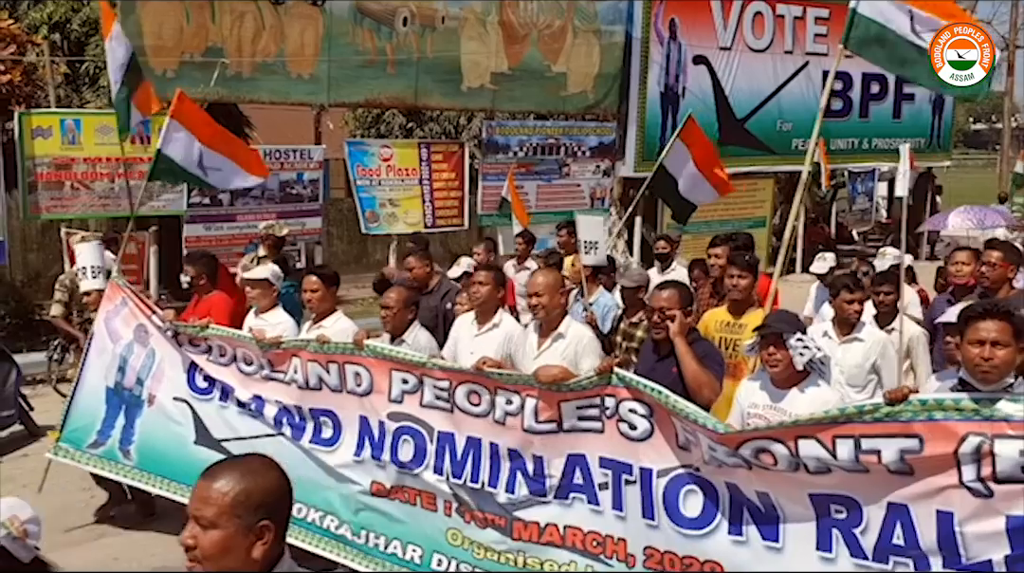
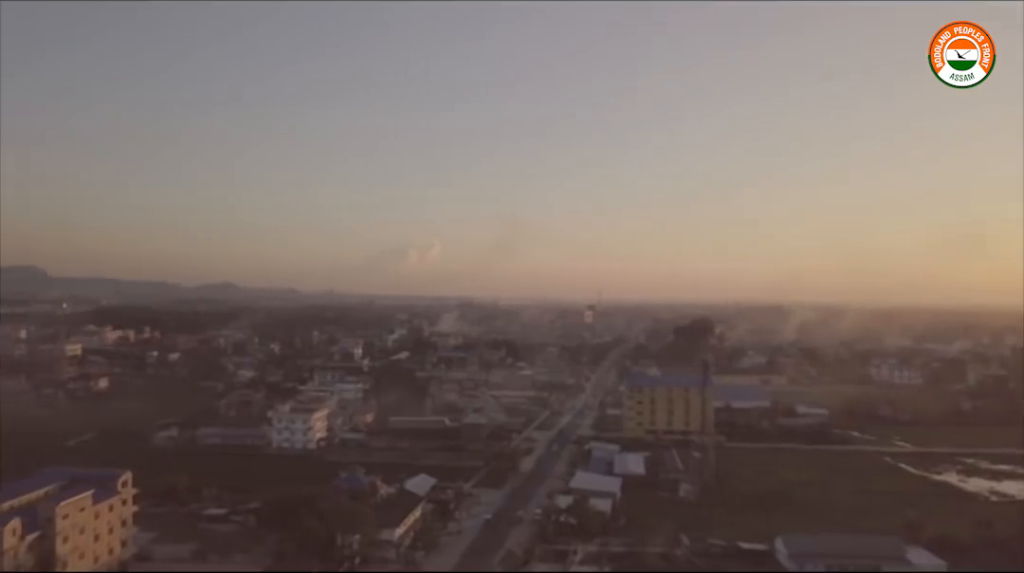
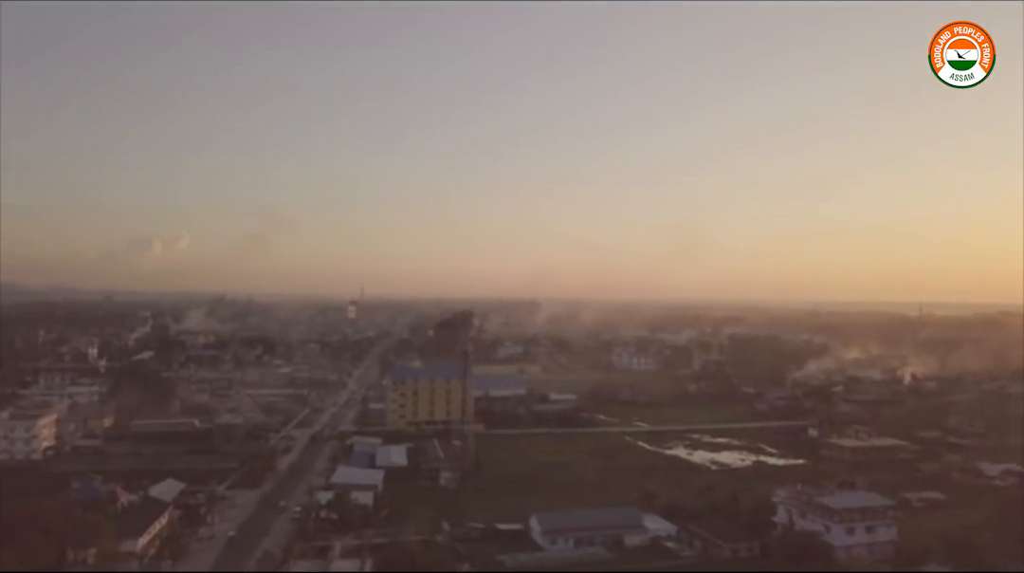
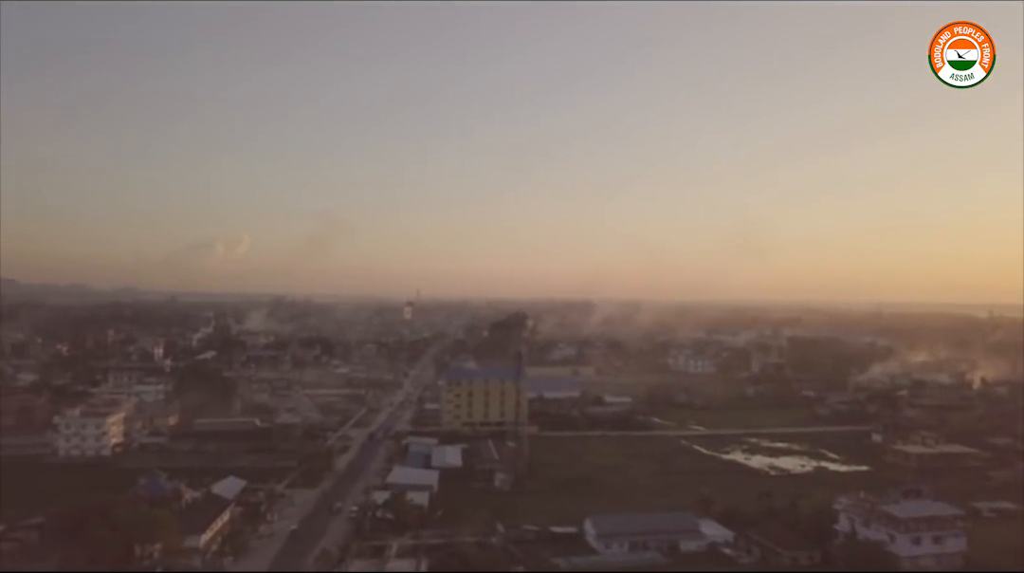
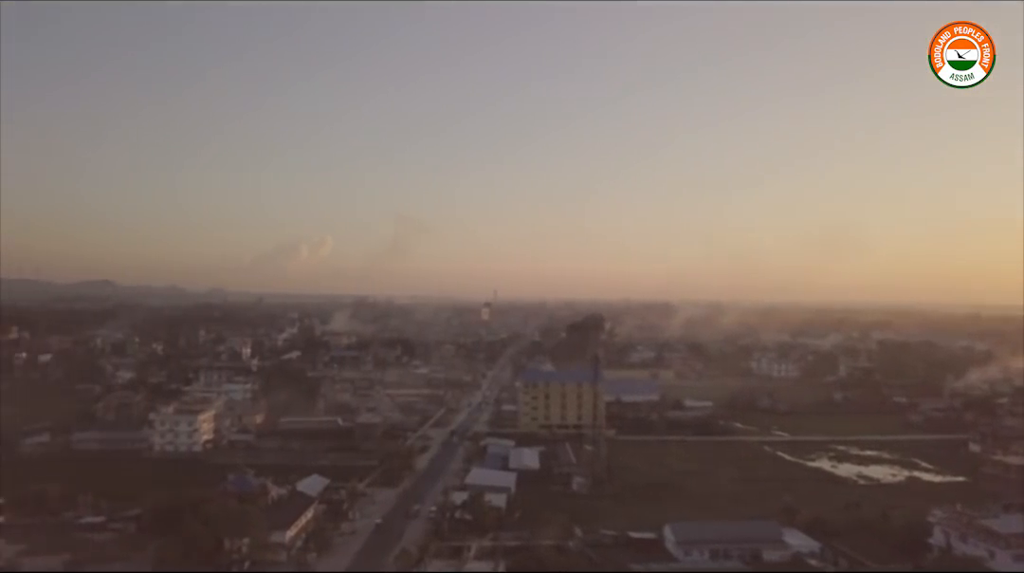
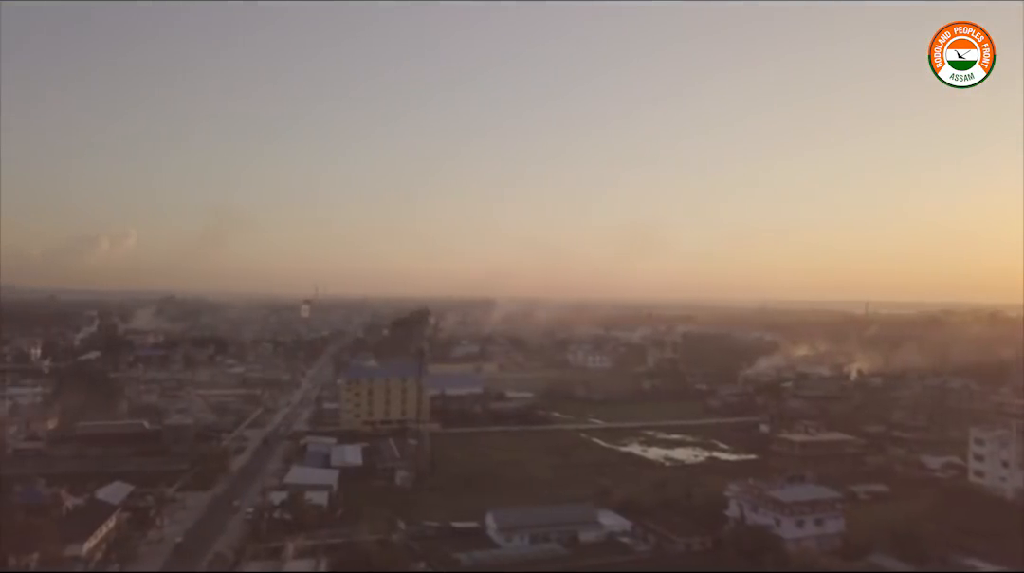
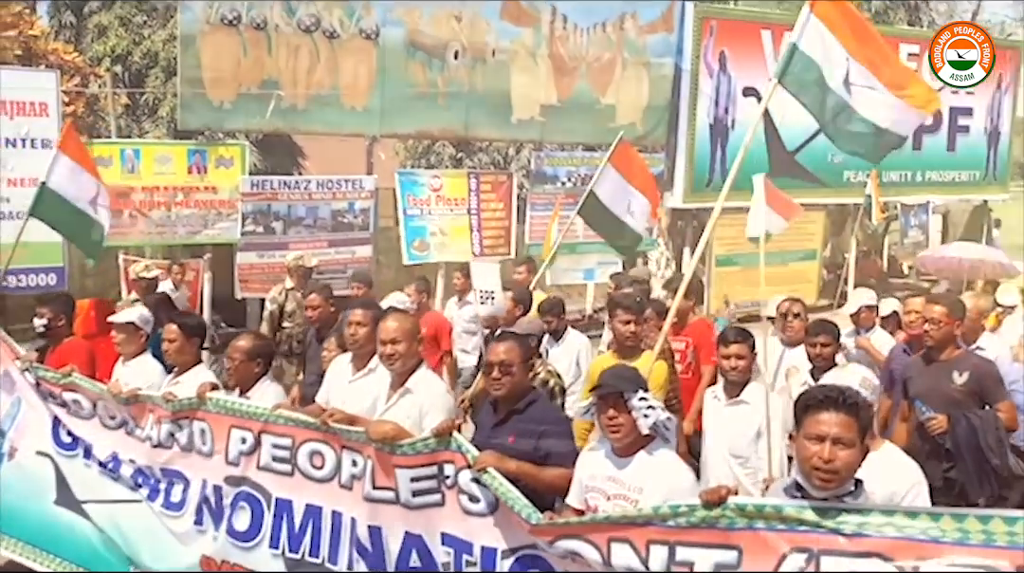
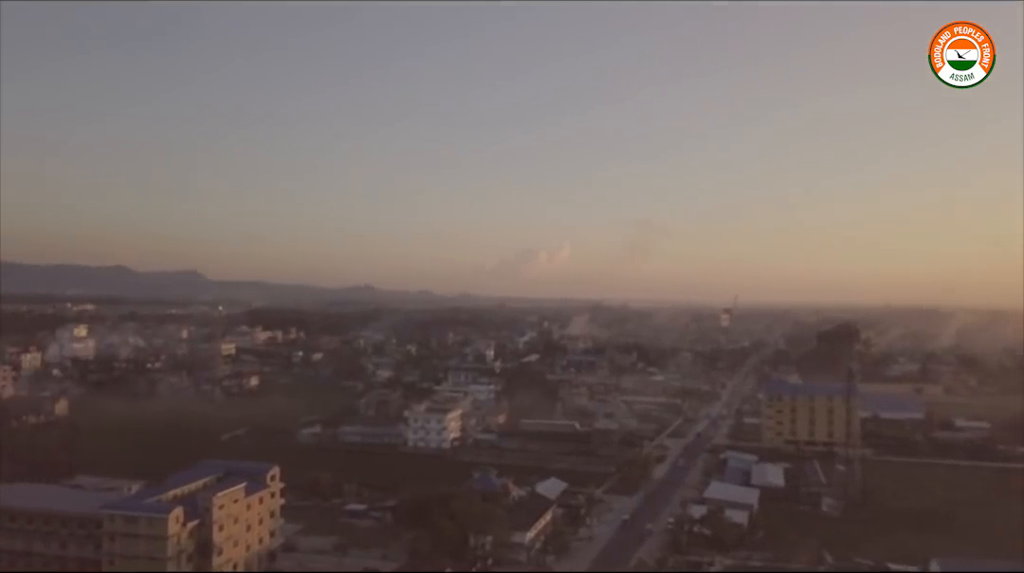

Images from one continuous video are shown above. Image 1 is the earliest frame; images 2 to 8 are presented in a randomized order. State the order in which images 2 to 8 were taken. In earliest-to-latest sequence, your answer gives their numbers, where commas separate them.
7, 6, 3, 4, 5, 2, 8
